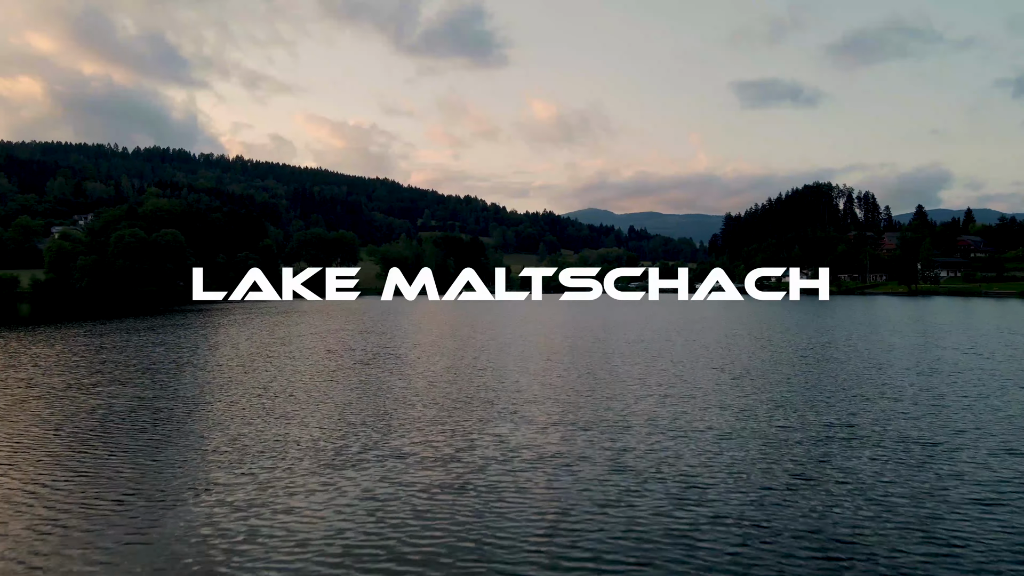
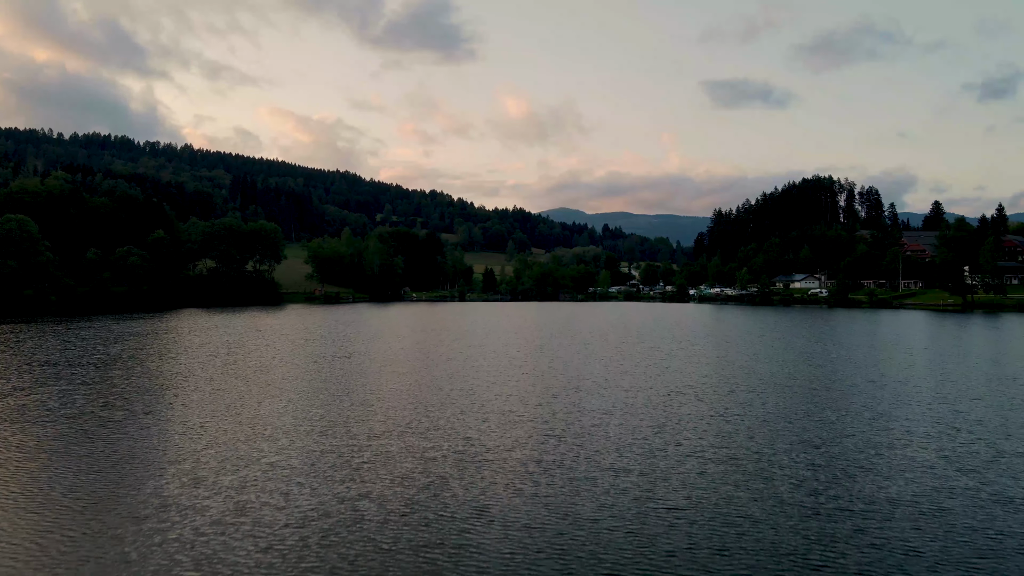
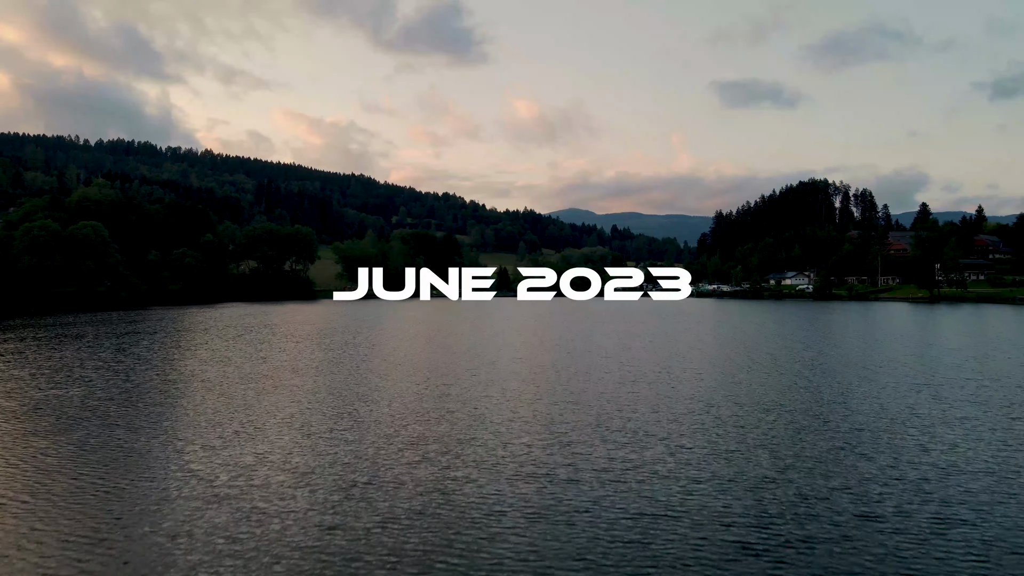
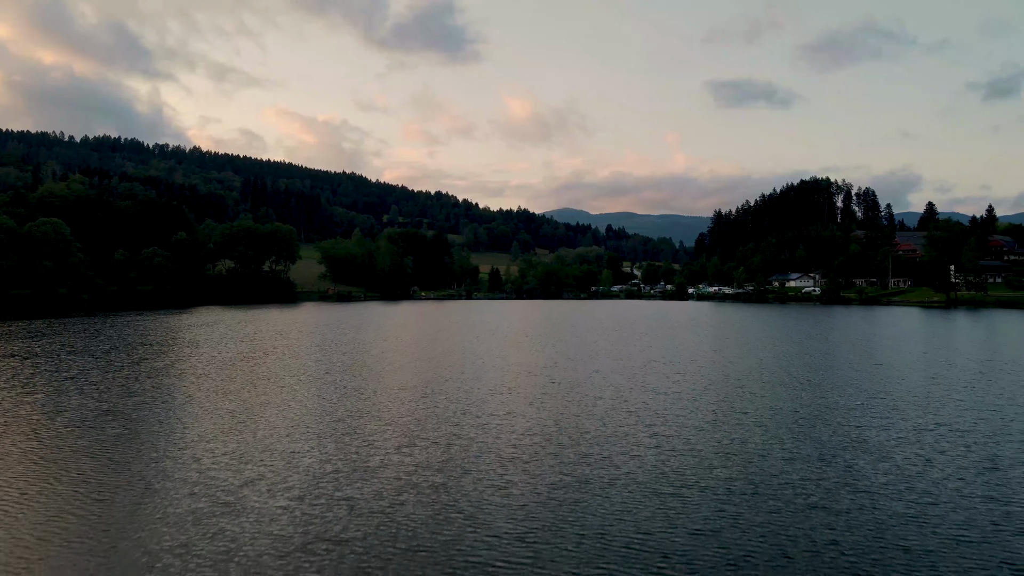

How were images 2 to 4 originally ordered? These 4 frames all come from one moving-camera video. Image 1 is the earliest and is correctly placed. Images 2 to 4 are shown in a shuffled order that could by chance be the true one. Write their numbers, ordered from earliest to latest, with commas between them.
3, 4, 2
